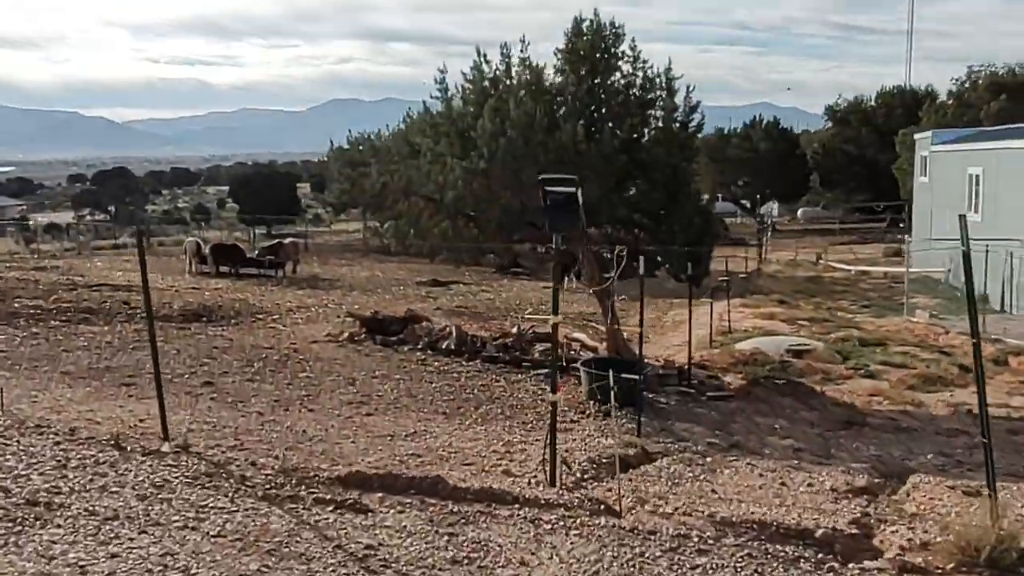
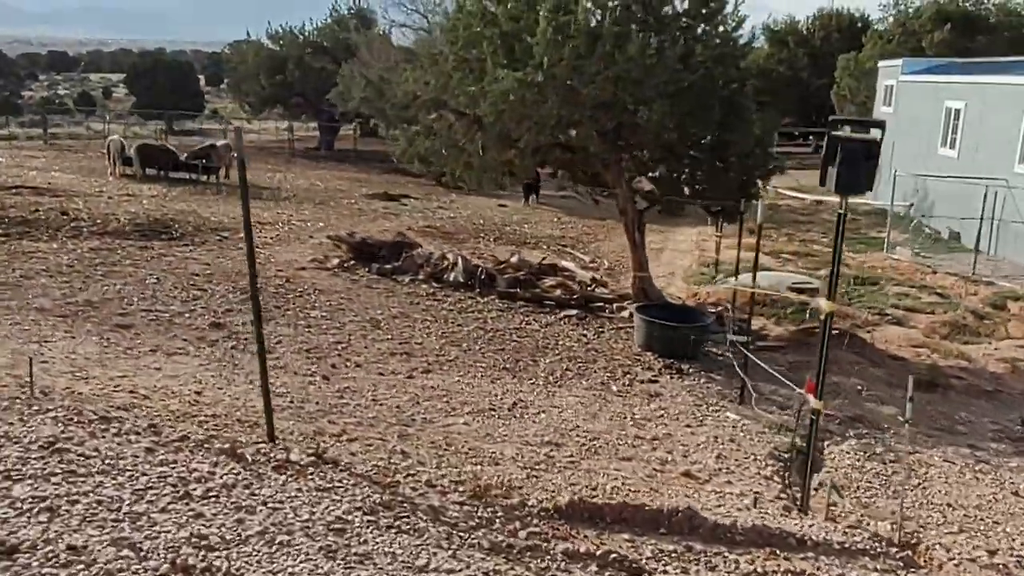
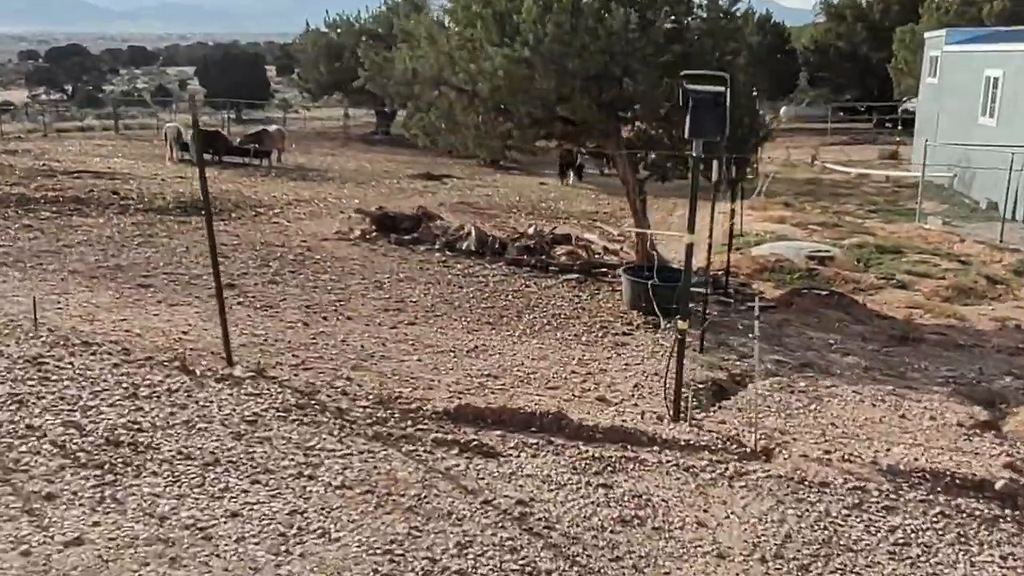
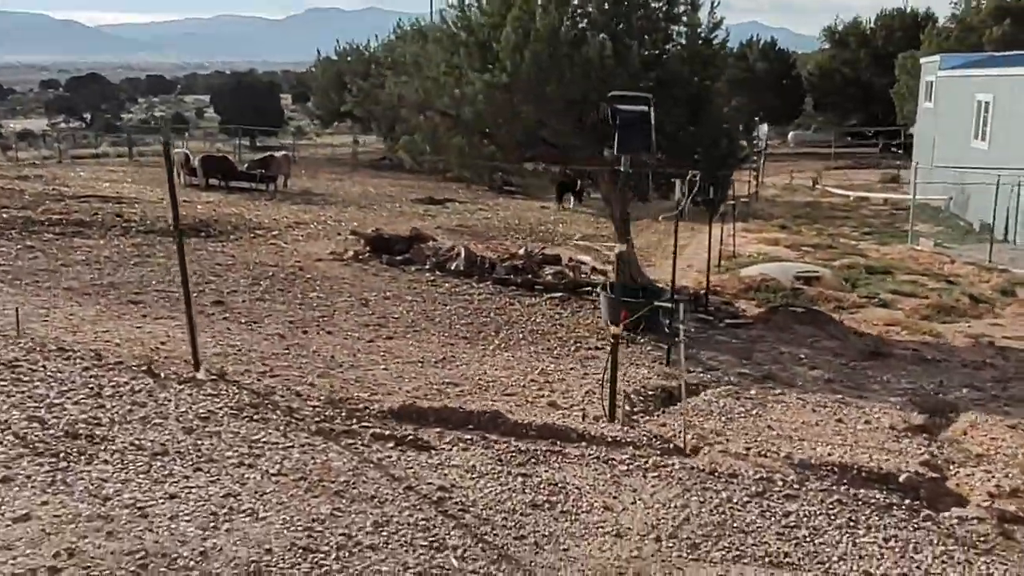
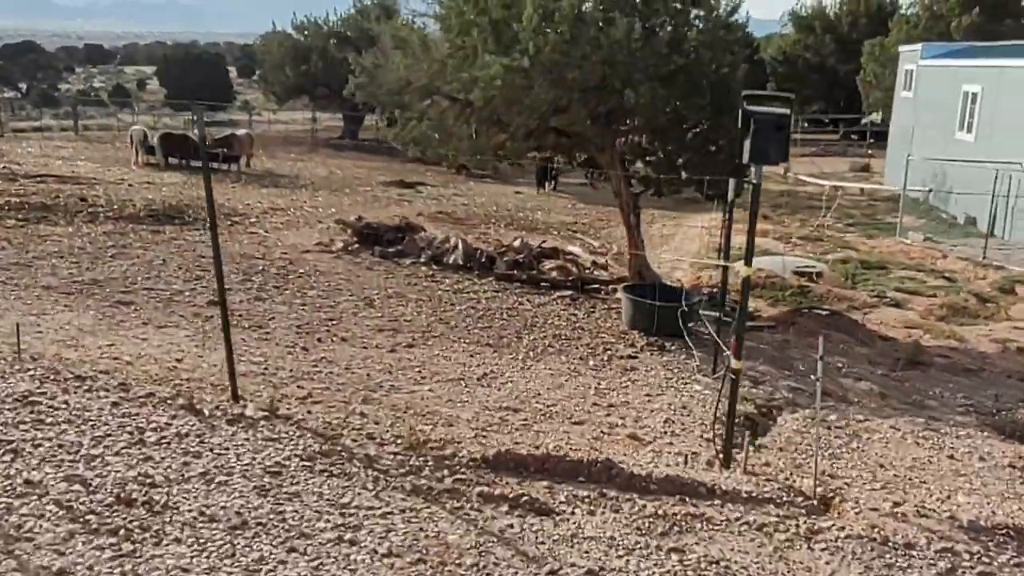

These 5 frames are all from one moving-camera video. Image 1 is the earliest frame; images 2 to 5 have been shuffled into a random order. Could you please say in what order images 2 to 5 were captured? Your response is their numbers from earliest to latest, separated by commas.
4, 3, 5, 2
